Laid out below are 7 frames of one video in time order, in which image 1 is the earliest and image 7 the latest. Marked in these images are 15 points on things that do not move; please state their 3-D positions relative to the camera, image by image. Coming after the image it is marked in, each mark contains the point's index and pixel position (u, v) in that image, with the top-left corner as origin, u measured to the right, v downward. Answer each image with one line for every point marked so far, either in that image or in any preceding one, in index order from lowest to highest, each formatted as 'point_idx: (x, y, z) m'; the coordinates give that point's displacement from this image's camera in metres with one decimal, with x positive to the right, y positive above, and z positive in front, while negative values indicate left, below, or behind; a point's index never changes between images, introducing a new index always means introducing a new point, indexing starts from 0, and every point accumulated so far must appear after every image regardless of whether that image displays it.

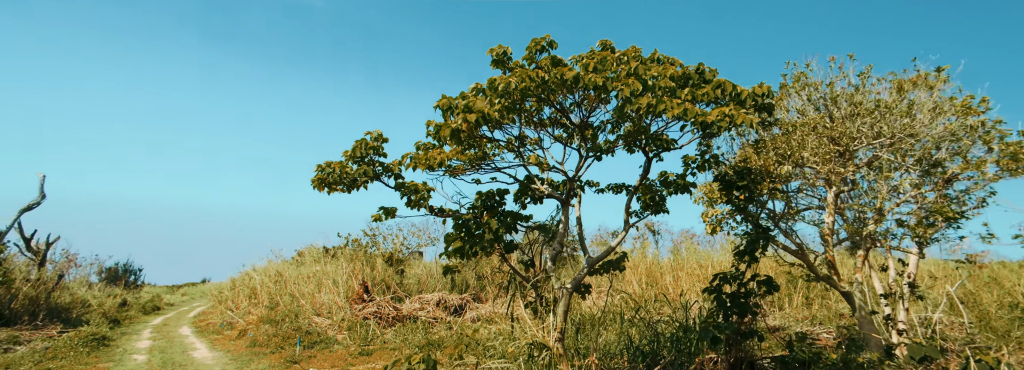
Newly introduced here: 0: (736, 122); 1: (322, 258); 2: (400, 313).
0: (+2.0, +0.5, +5.0) m
1: (-4.4, -1.7, +13.8) m
2: (-1.7, -2.3, +10.4) m
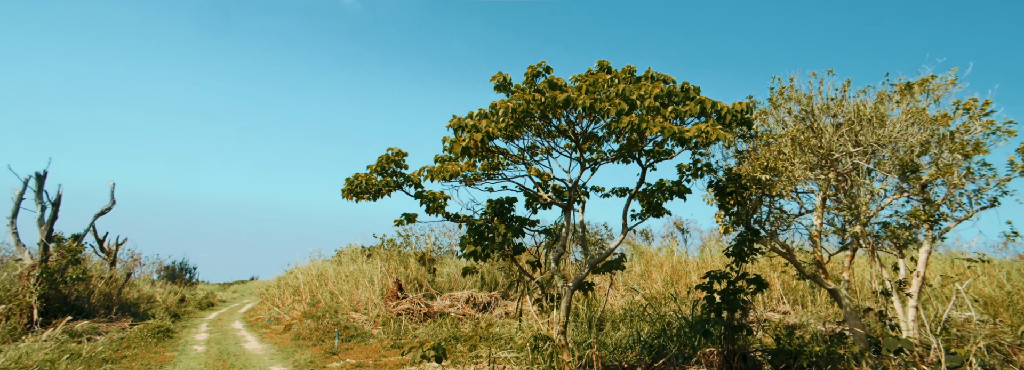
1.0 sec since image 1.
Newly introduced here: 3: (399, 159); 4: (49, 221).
0: (+2.0, +0.5, +5.6) m
1: (-3.7, -1.9, +14.8) m
2: (-1.4, -2.4, +11.3) m
3: (-1.3, +0.3, +6.7) m
4: (-8.7, -0.6, +10.8) m
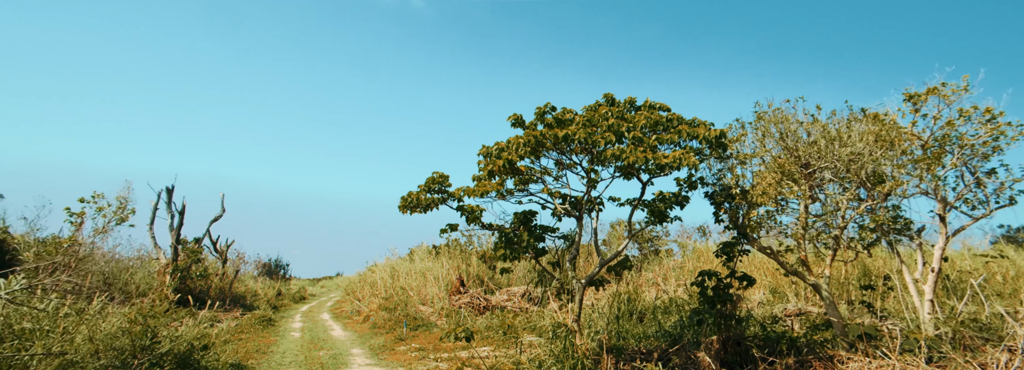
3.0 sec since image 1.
0: (+2.1, +0.3, +6.9) m
1: (-2.4, -2.1, +16.8) m
2: (-0.4, -2.6, +13.0) m
3: (-1.0, +0.1, +8.4) m
4: (-7.8, -1.0, +13.4) m
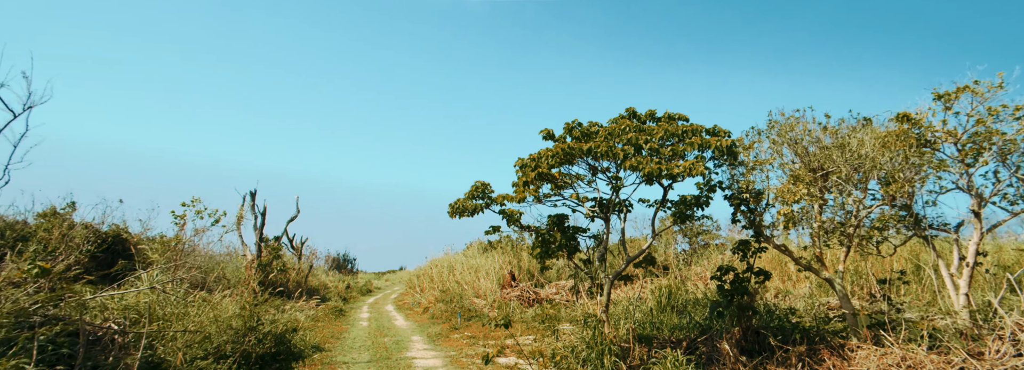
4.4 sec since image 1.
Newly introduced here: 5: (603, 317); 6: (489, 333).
0: (+2.5, +0.2, +7.8) m
1: (-0.9, -2.1, +18.1) m
2: (+0.6, -2.7, +14.1) m
3: (-0.5, 0.0, +9.6) m
4: (-6.6, -1.1, +15.3) m
5: (+1.4, -2.0, +8.8) m
6: (-0.5, -3.0, +11.8) m
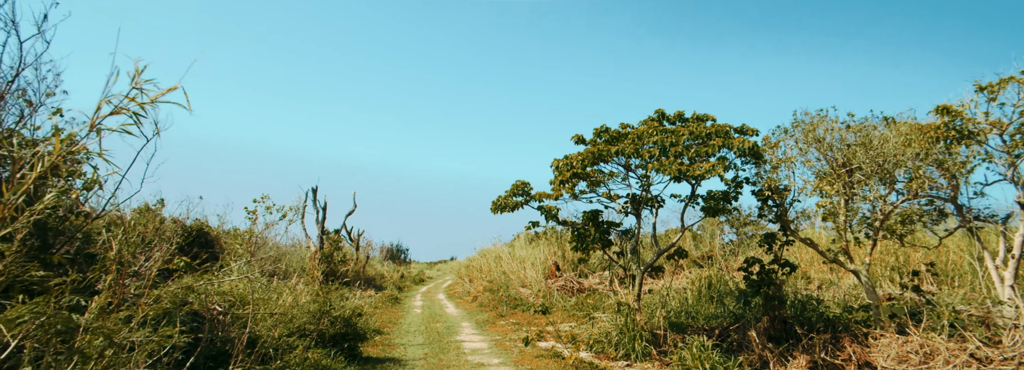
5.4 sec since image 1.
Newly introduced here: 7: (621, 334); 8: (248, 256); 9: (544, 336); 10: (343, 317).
0: (+3.0, +0.2, +8.4) m
1: (+0.5, -2.0, +19.0) m
2: (+1.7, -2.6, +14.9) m
3: (+0.2, 0.0, +10.4) m
4: (-5.4, -1.1, +16.6) m
5: (+2.0, -2.0, +9.6) m
6: (+0.5, -3.0, +12.7) m
7: (+1.7, -2.3, +9.0) m
8: (-4.4, -1.2, +9.6) m
9: (+0.6, -2.6, +10.1) m
10: (-2.2, -1.7, +7.7) m
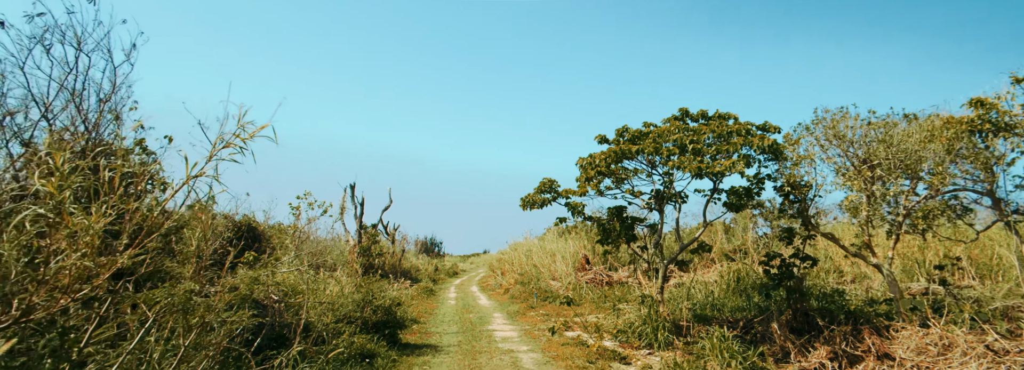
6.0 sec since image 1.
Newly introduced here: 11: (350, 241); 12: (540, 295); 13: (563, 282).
0: (+3.4, +0.3, +8.7) m
1: (+1.6, -1.8, +19.4) m
2: (+2.5, -2.5, +15.3) m
3: (+0.8, 0.0, +10.9) m
4: (-4.5, -1.0, +17.4) m
5: (+2.5, -1.9, +10.0) m
6: (+1.1, -2.9, +13.2) m
7: (+2.2, -2.3, +9.4) m
8: (-3.9, -1.2, +10.4) m
9: (+1.1, -2.6, +10.6) m
10: (-1.8, -1.7, +8.3) m
11: (-4.5, -1.6, +16.3) m
12: (+0.7, -2.9, +15.4) m
13: (+1.4, -2.6, +15.6) m
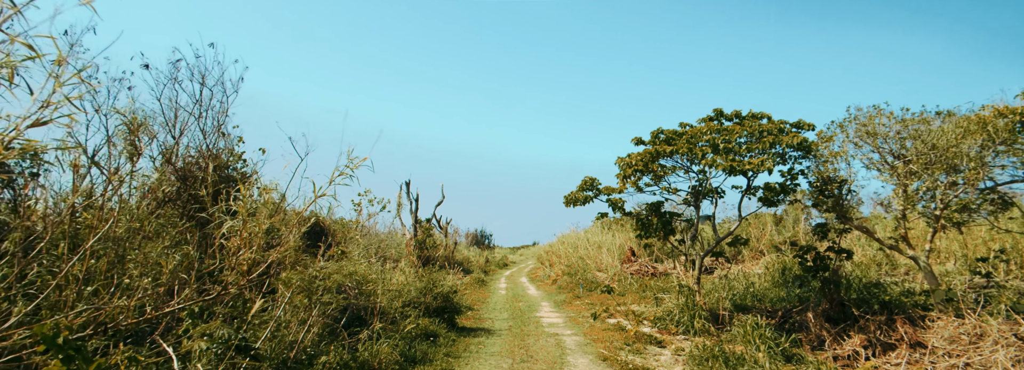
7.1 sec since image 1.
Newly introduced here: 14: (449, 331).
0: (+4.2, +0.3, +9.2) m
1: (+3.2, -1.6, +20.1) m
2: (+3.8, -2.3, +15.9) m
3: (+1.7, +0.1, +11.7) m
4: (-3.1, -0.9, +18.6) m
5: (+3.4, -1.9, +10.6) m
6: (+2.3, -2.8, +14.0) m
7: (+3.0, -2.2, +10.1) m
8: (-3.0, -1.2, +11.5) m
9: (+2.0, -2.5, +11.3) m
10: (-1.1, -1.8, +9.3) m
11: (-3.1, -1.5, +17.5) m
12: (+2.0, -2.8, +16.2) m
13: (+2.7, -2.5, +16.3) m
14: (-0.9, -2.0, +8.0) m
